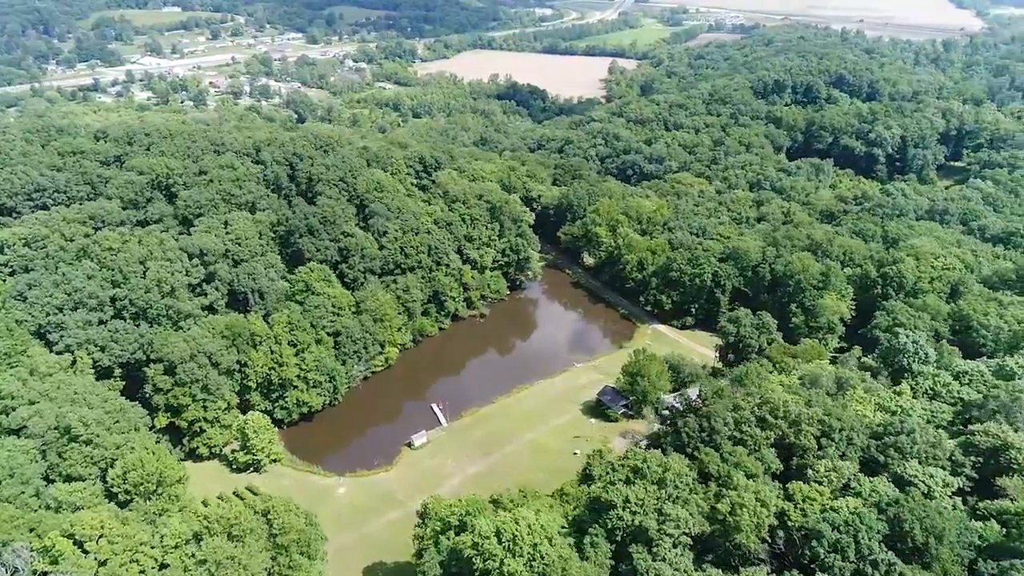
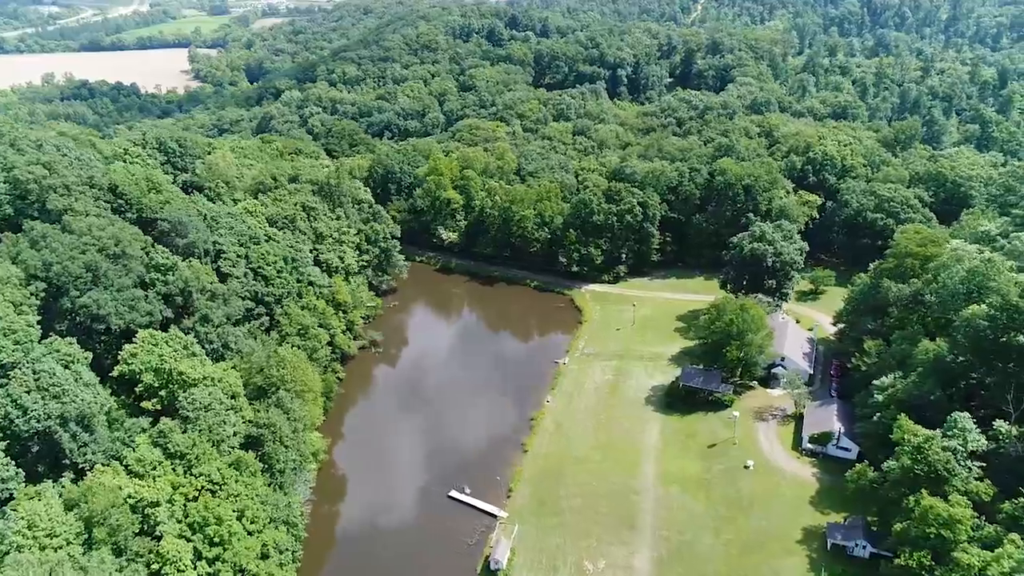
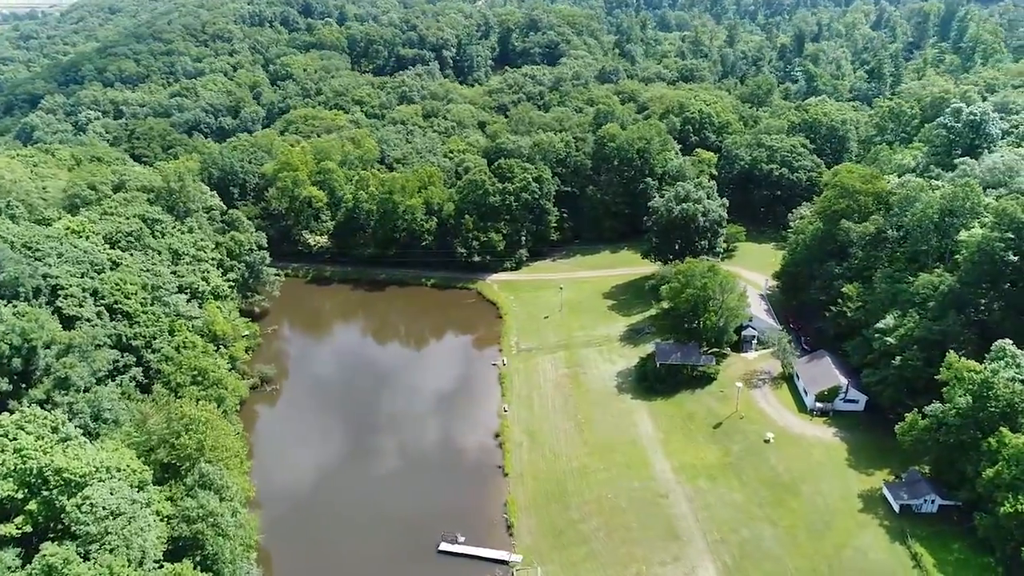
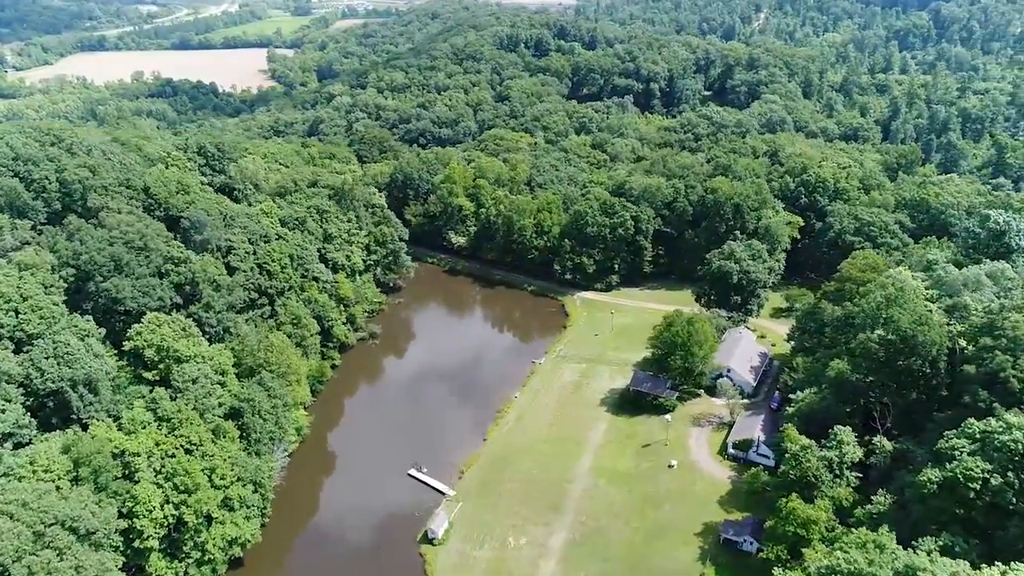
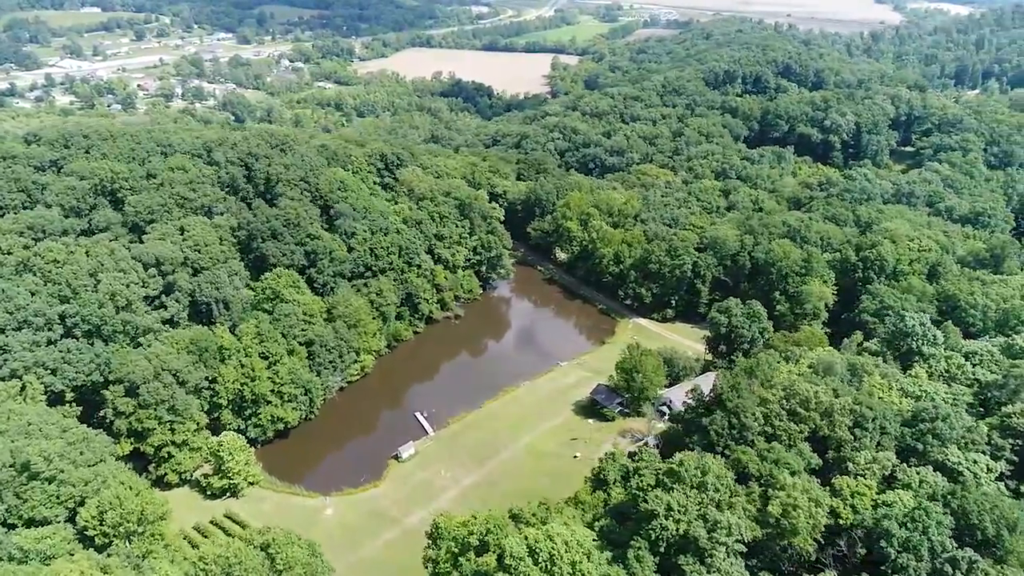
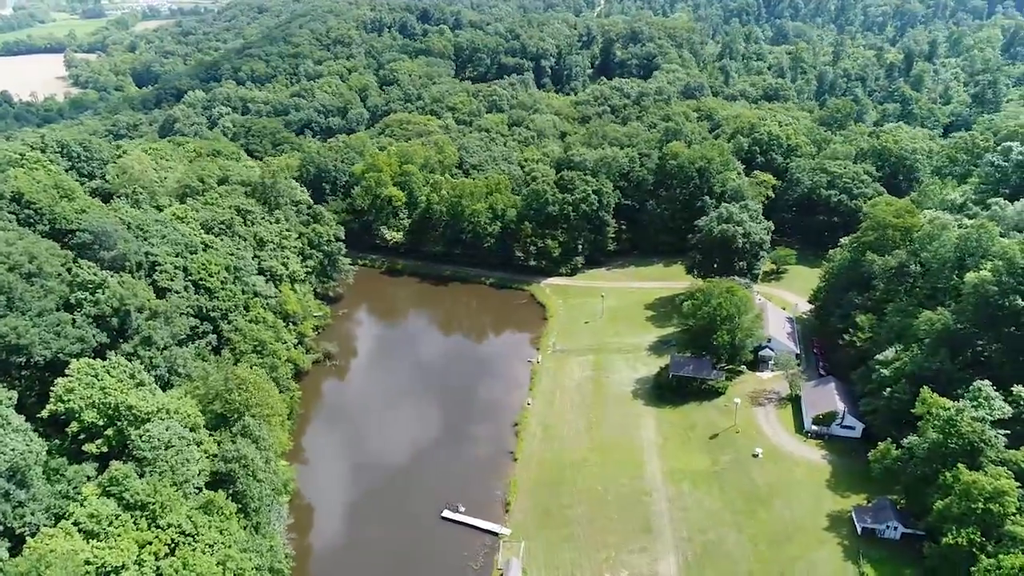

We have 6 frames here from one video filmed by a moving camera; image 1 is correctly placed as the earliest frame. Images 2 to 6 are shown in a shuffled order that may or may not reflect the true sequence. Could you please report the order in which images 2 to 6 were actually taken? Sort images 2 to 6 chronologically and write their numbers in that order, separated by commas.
5, 4, 2, 6, 3
